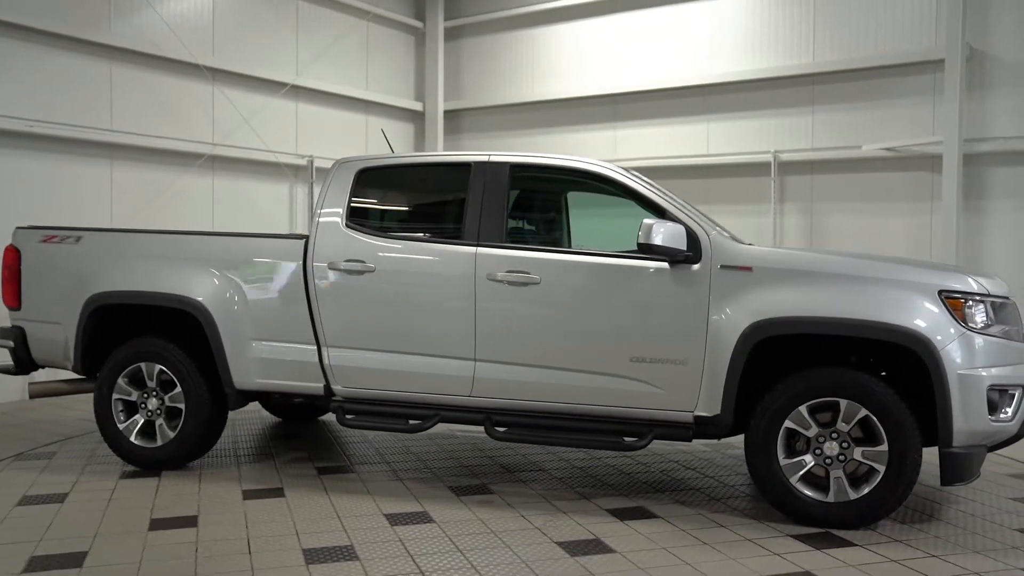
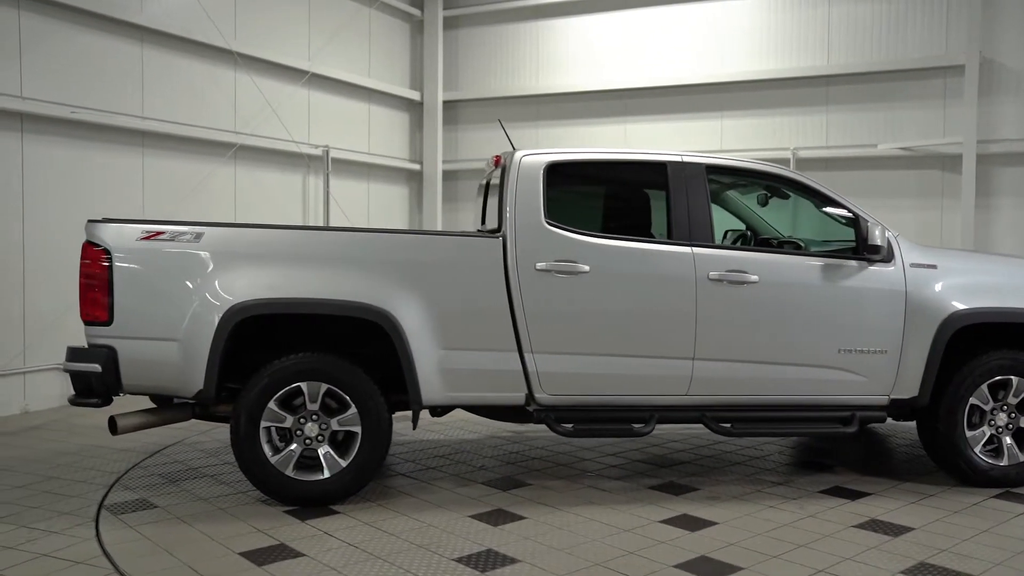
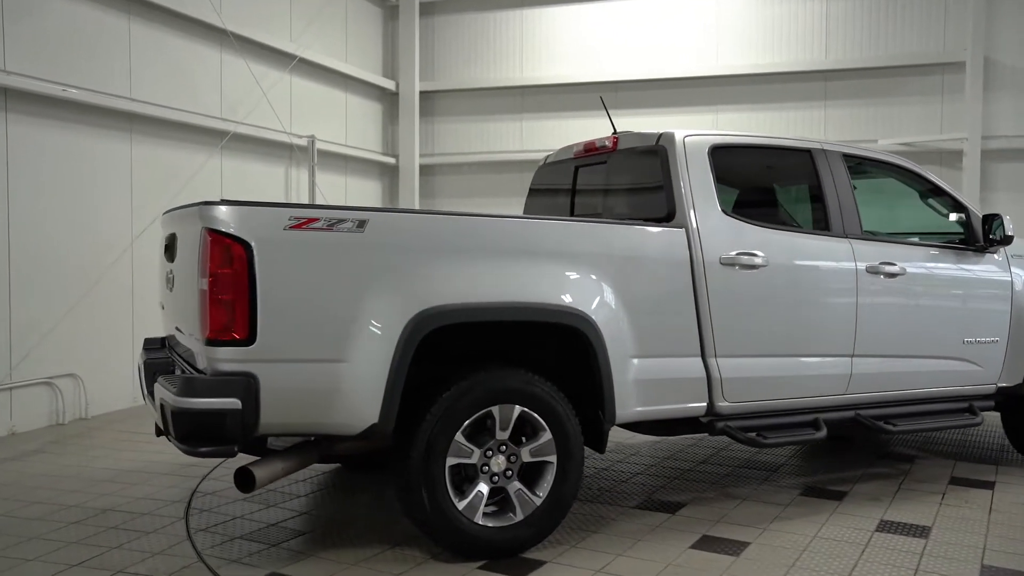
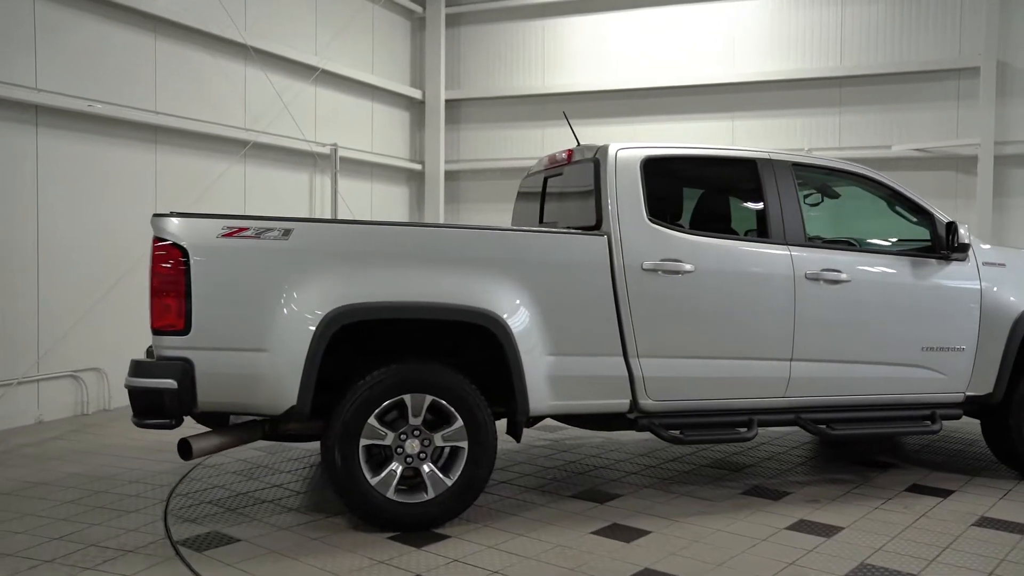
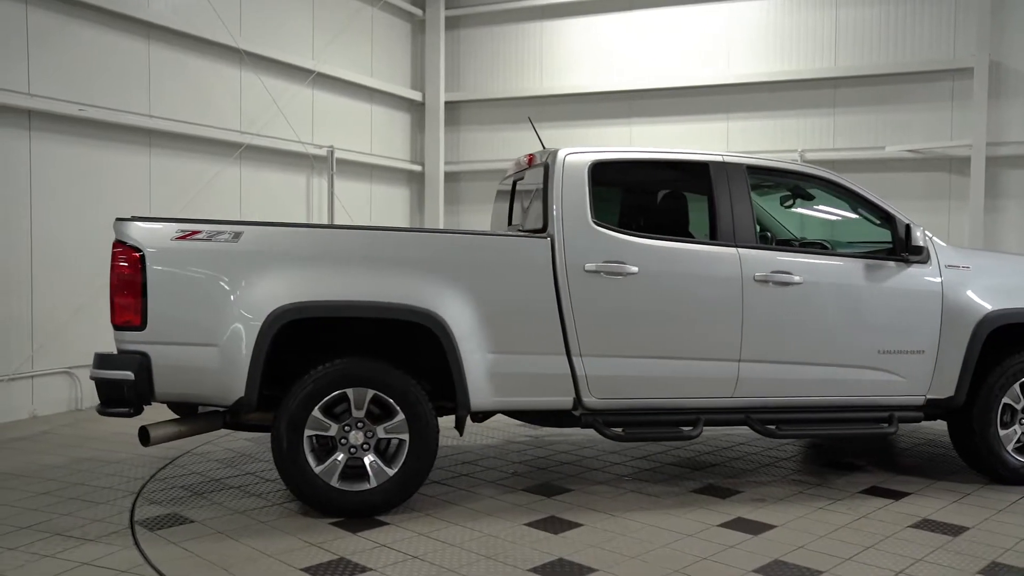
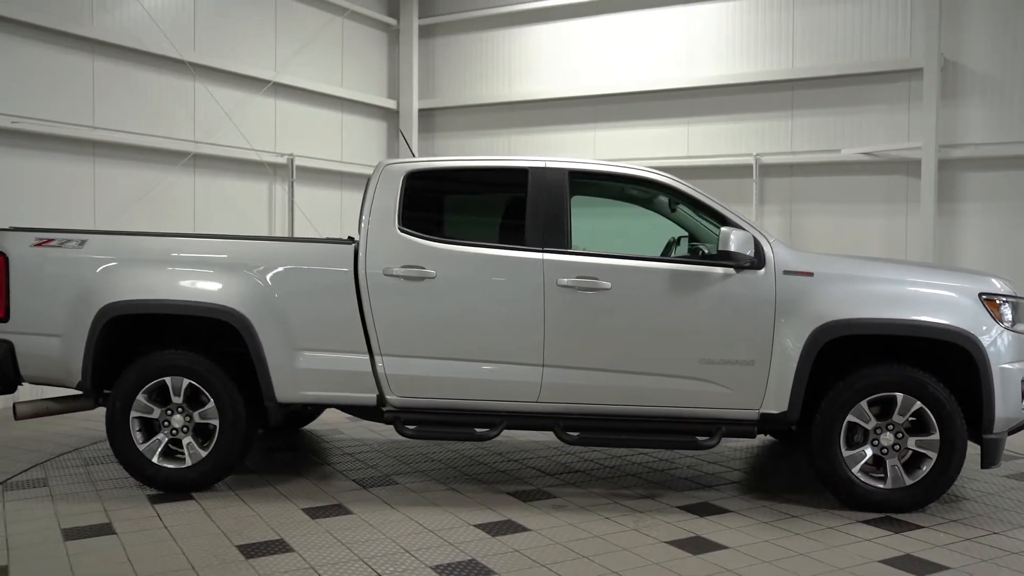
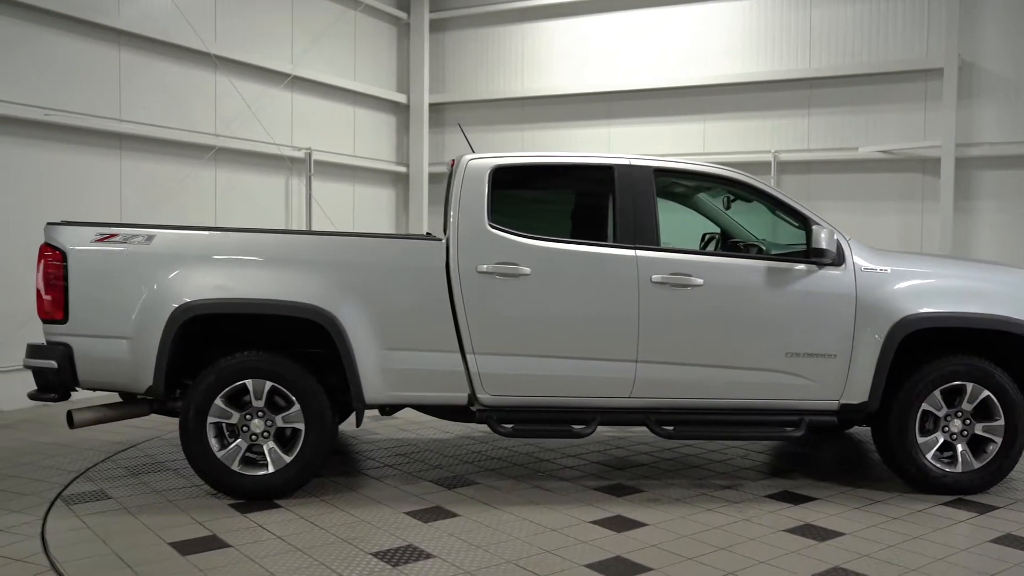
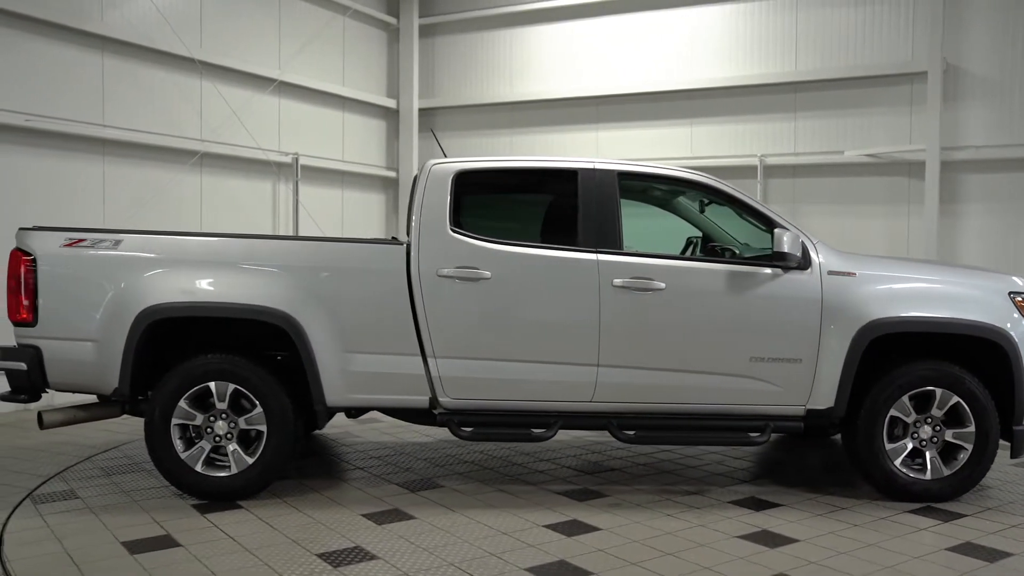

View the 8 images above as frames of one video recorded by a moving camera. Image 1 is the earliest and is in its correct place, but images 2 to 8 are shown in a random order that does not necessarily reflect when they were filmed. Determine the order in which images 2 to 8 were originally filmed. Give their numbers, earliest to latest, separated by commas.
6, 8, 7, 2, 5, 4, 3
